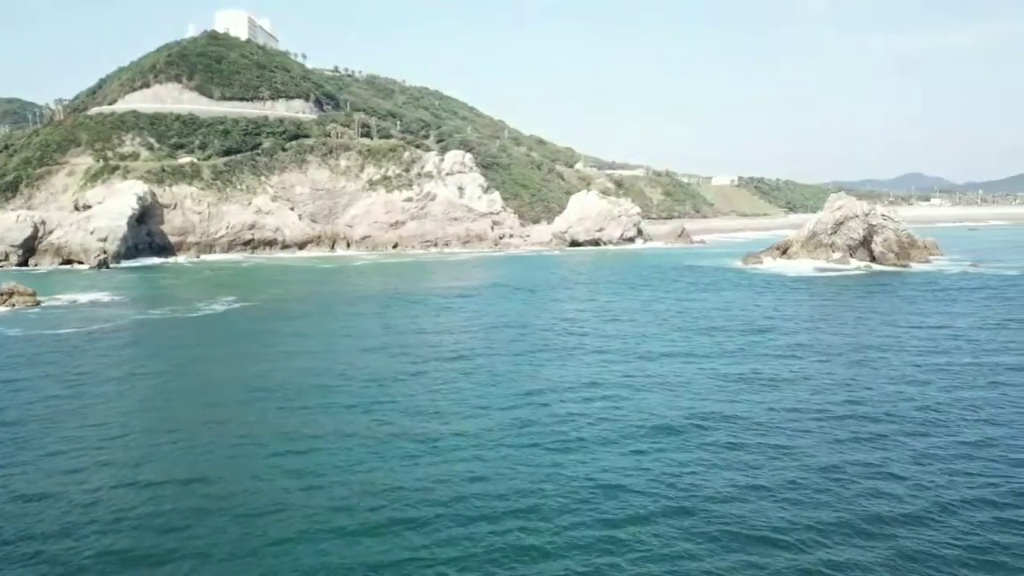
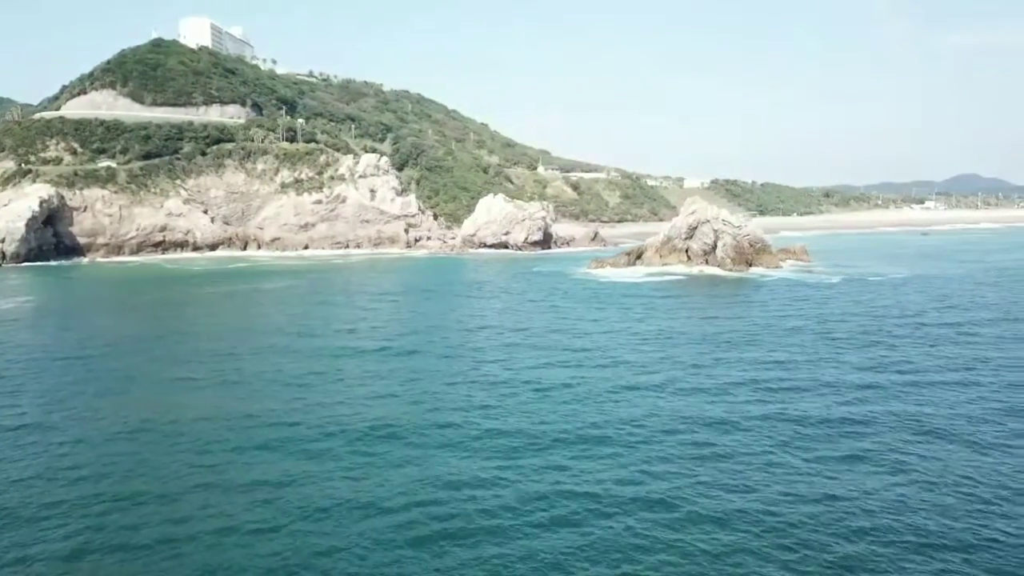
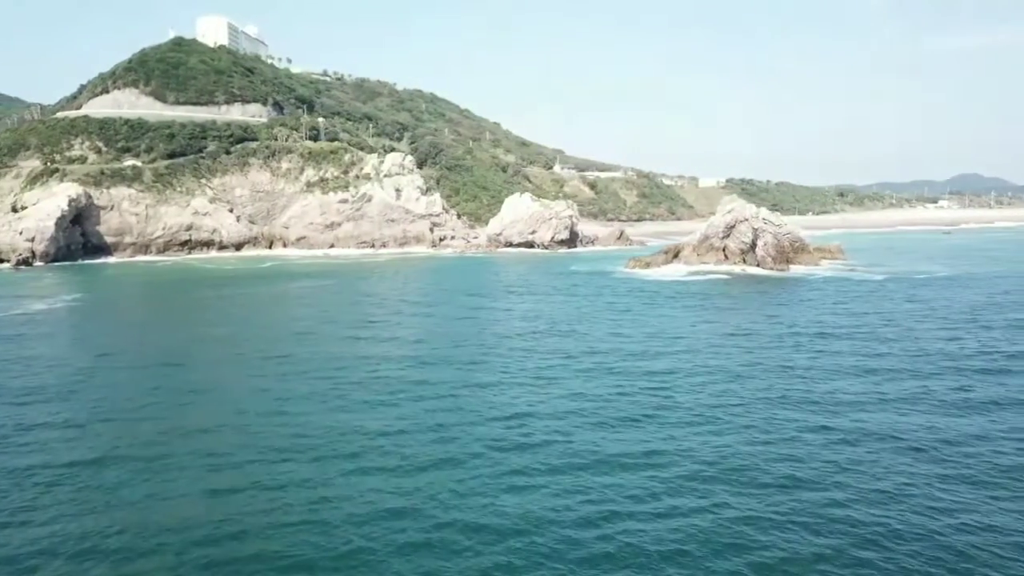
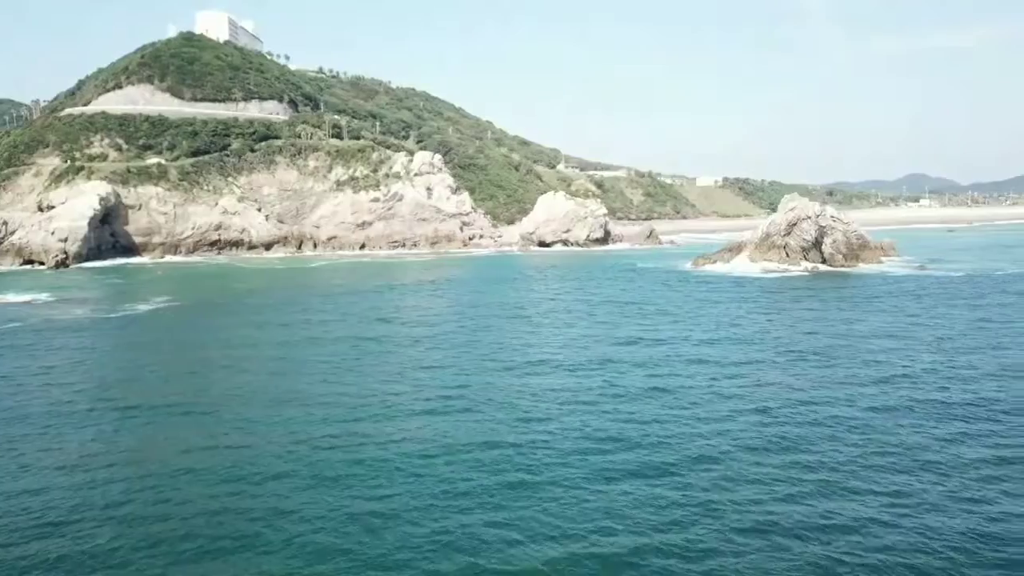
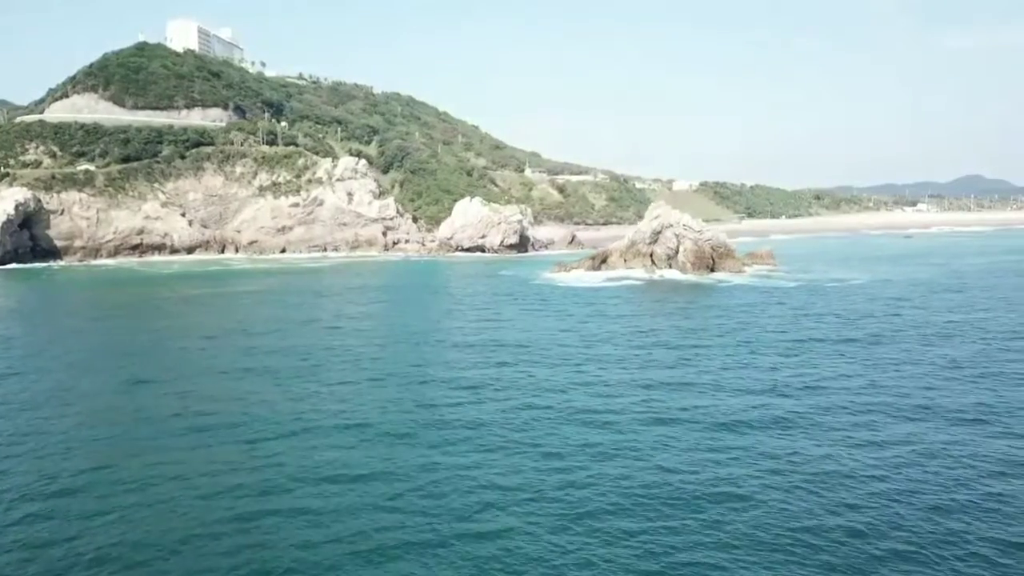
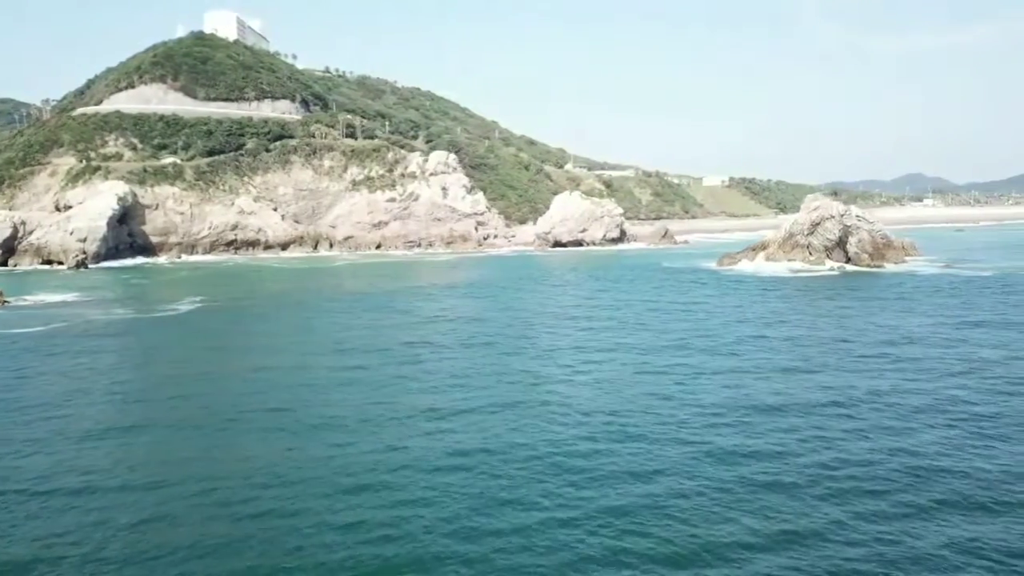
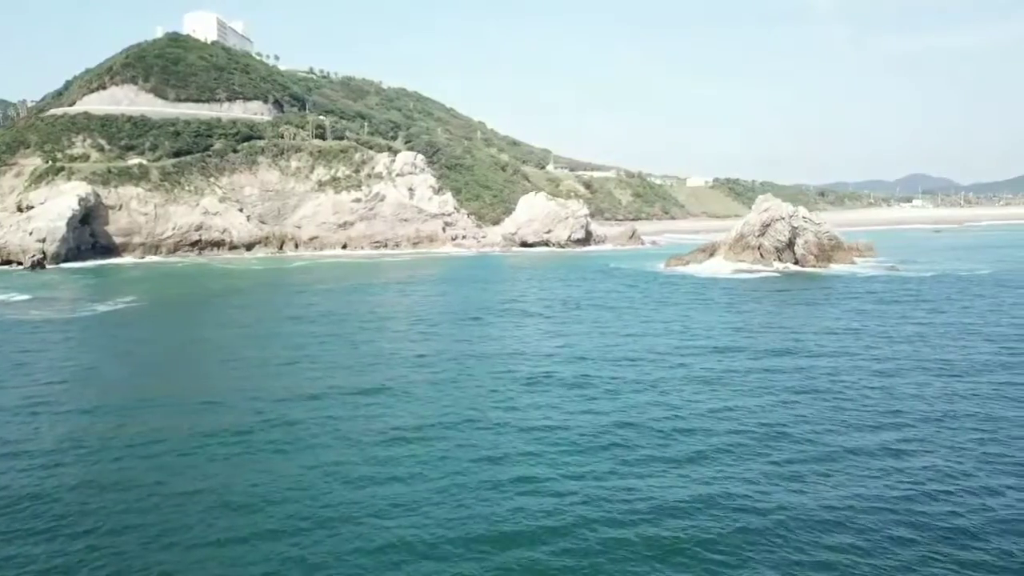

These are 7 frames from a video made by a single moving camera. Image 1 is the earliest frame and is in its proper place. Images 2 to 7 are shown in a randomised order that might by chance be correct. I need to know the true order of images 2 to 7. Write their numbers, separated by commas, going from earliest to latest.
6, 4, 7, 3, 2, 5
